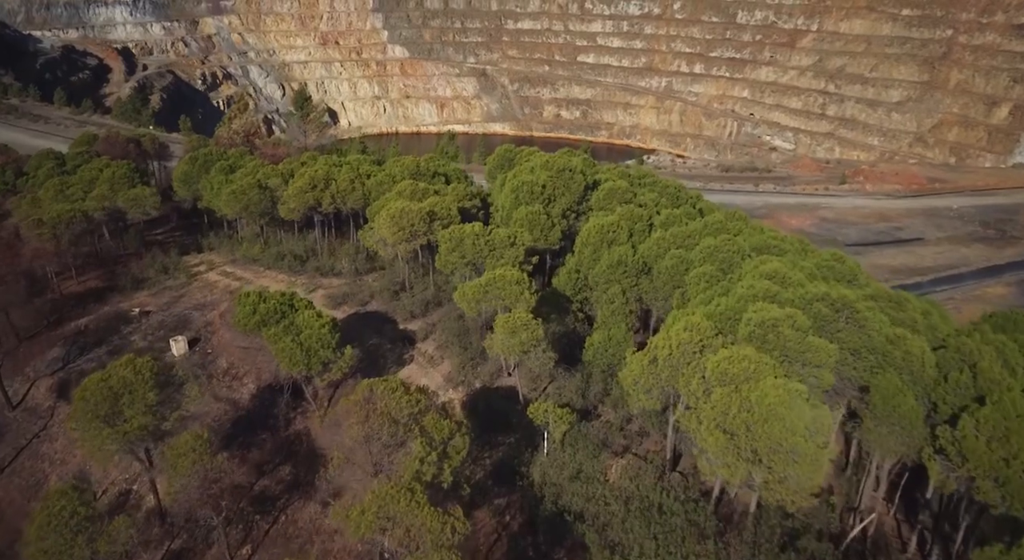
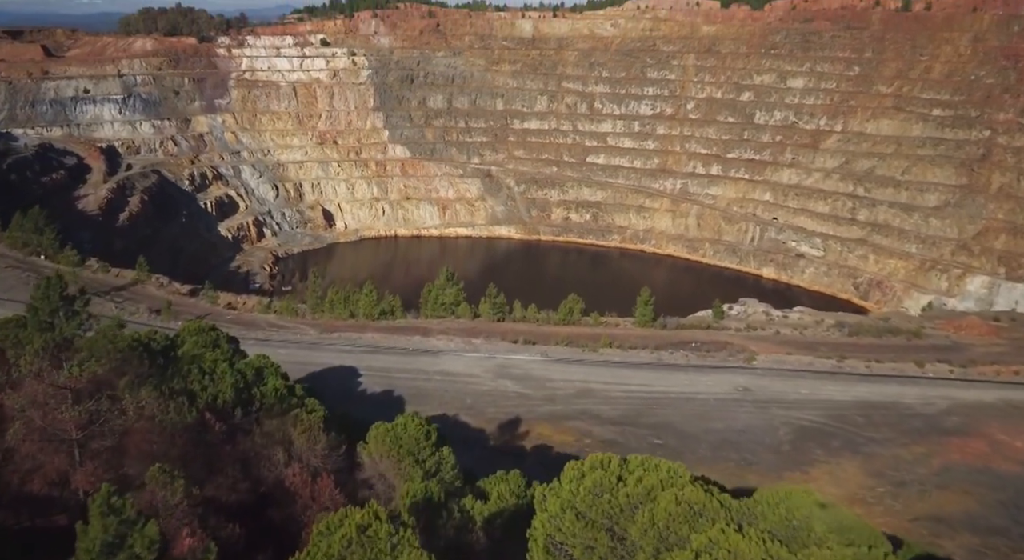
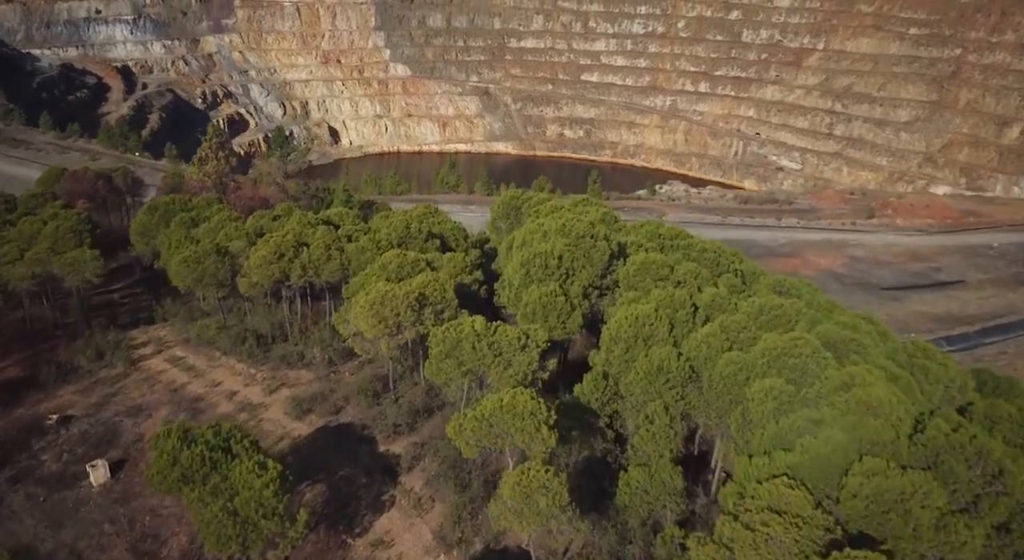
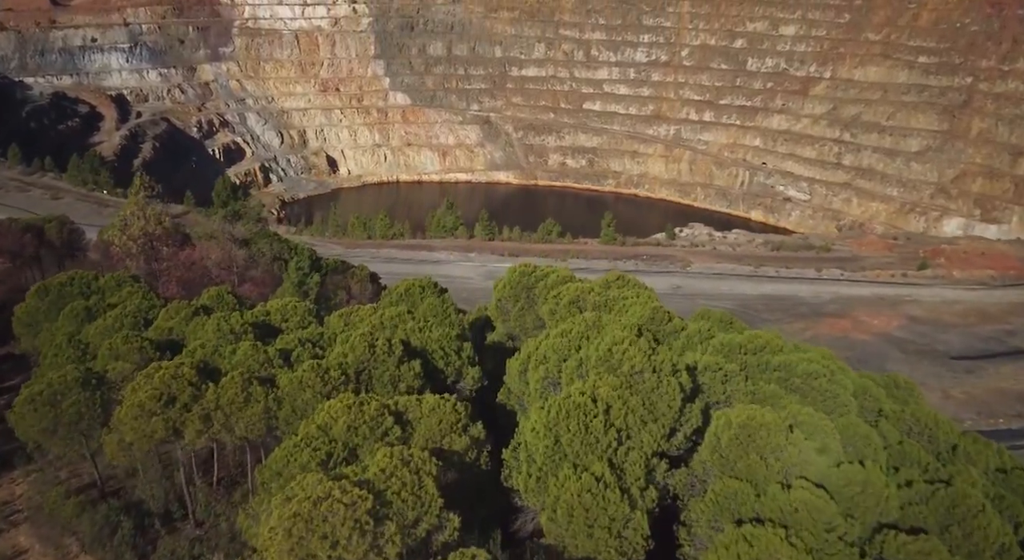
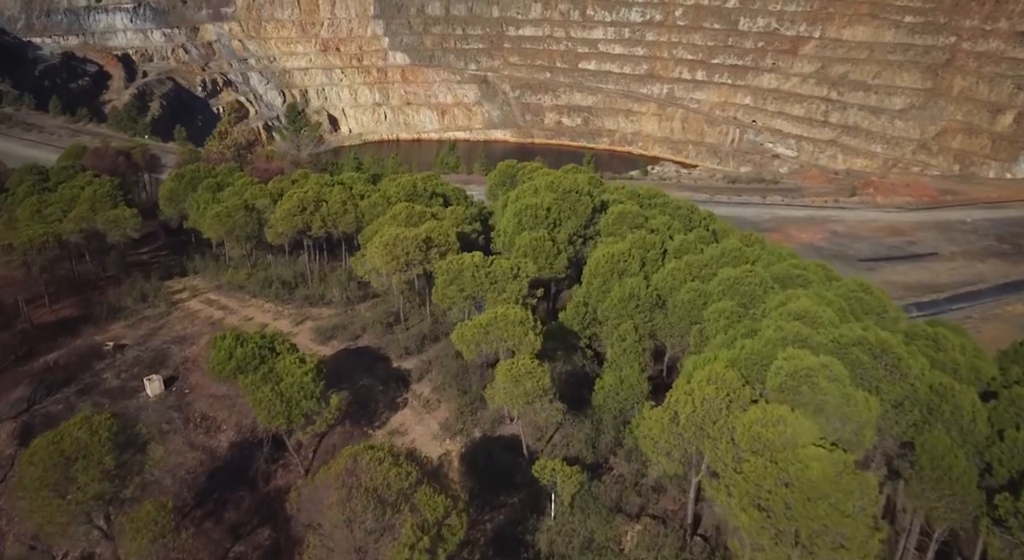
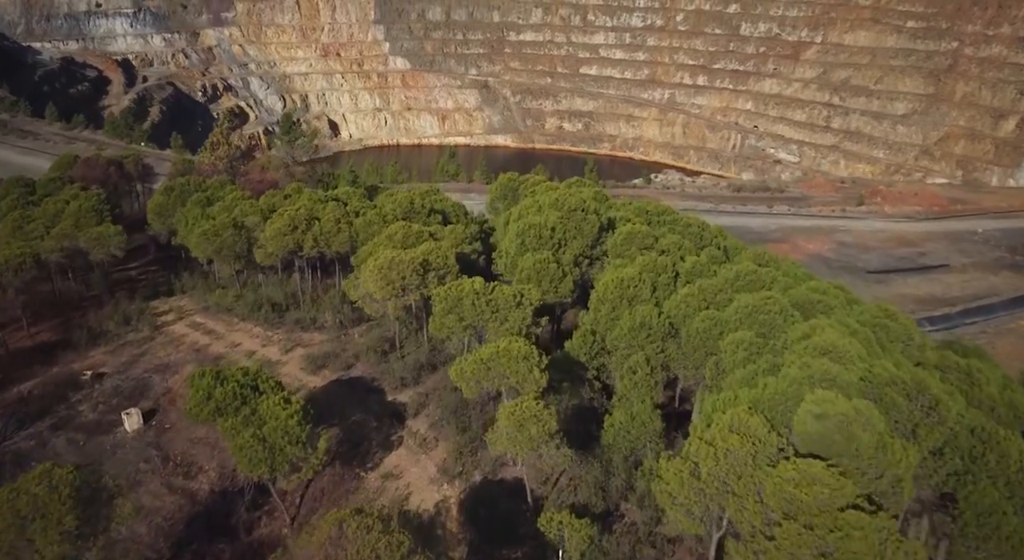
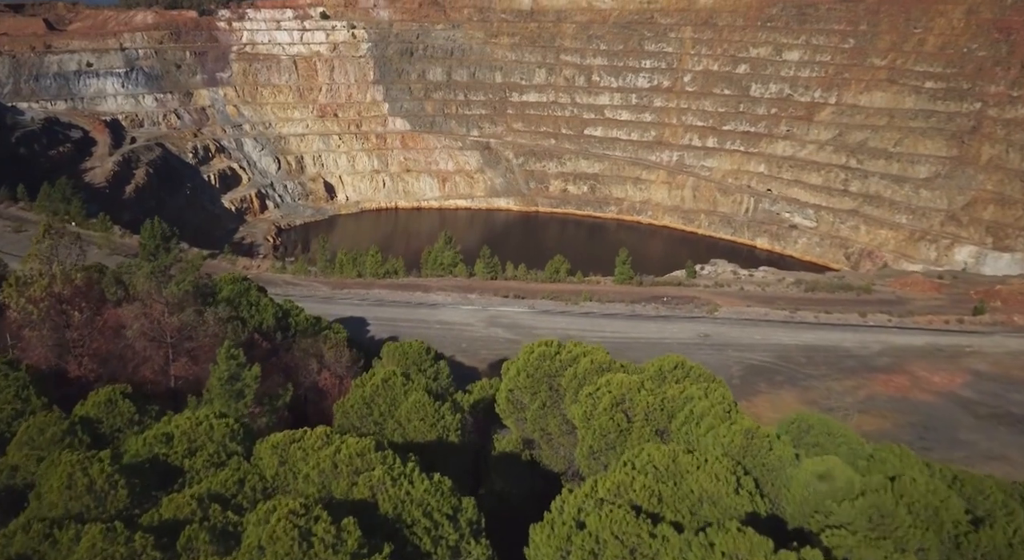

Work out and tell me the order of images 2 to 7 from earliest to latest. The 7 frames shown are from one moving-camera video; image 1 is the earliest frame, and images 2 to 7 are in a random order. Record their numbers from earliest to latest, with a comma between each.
5, 6, 3, 4, 7, 2
